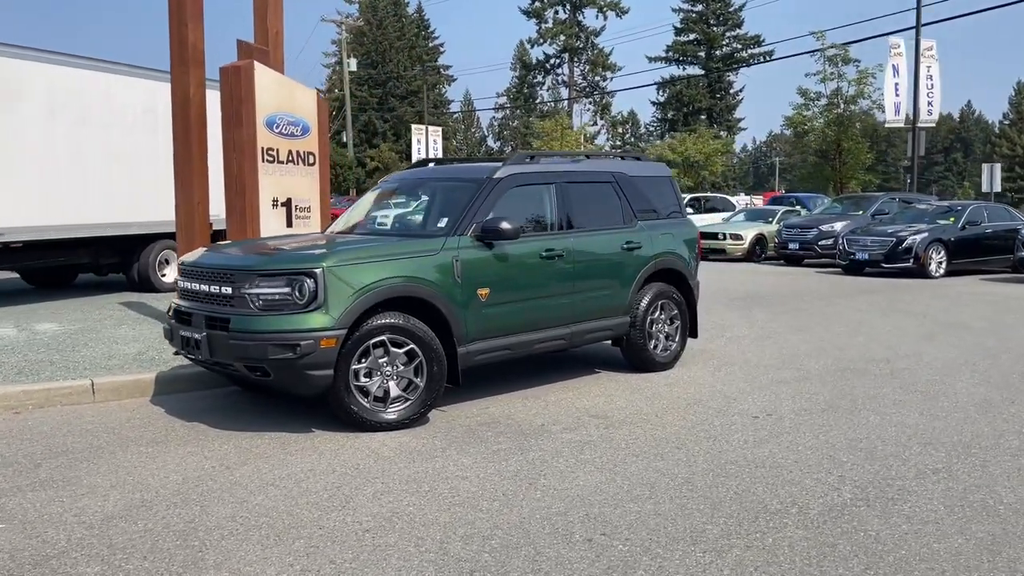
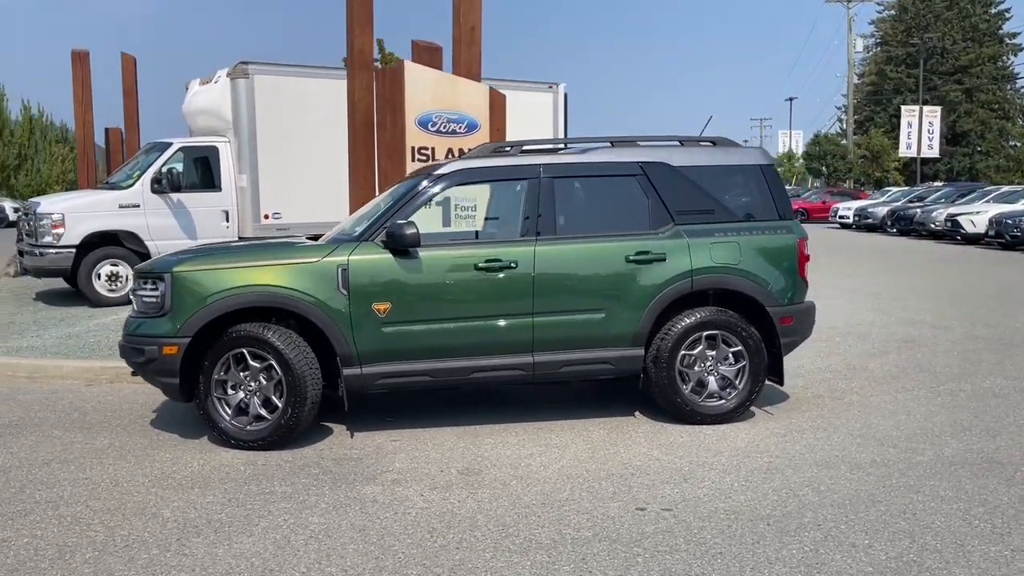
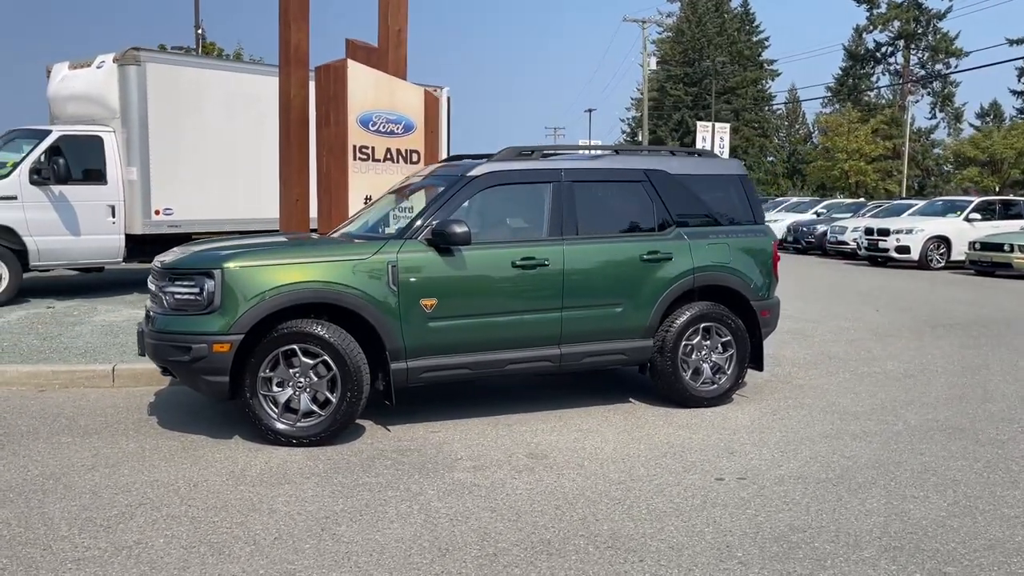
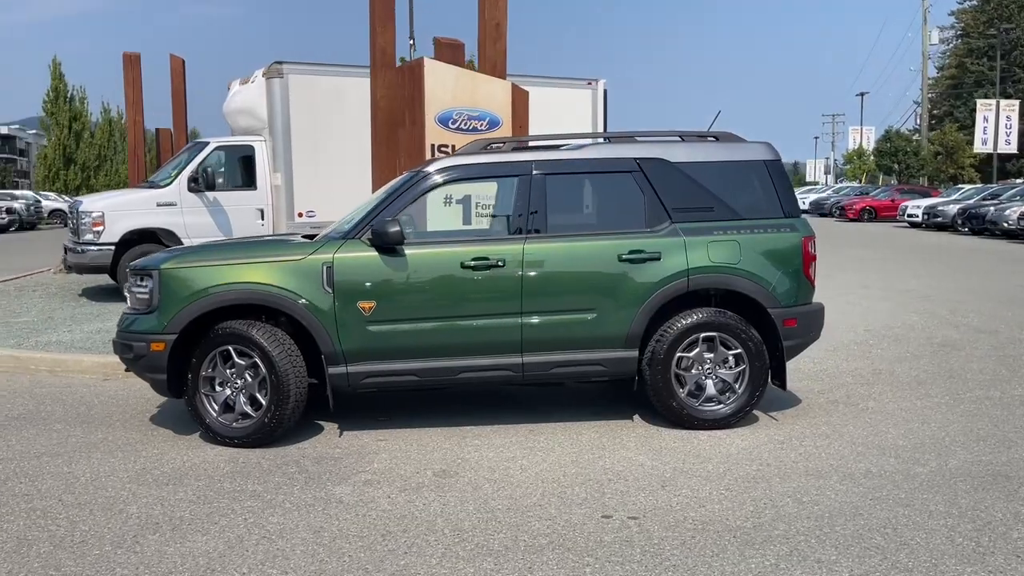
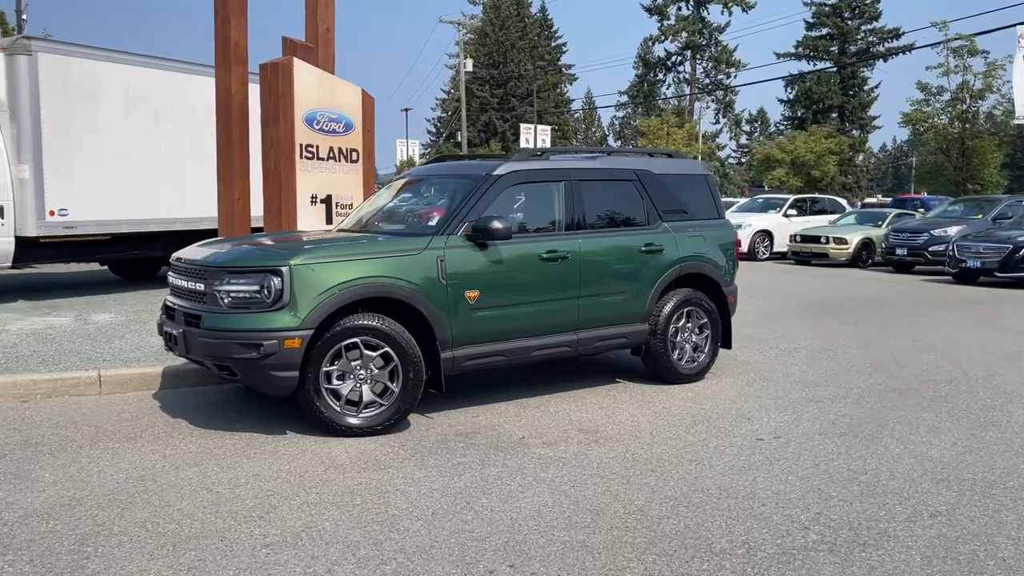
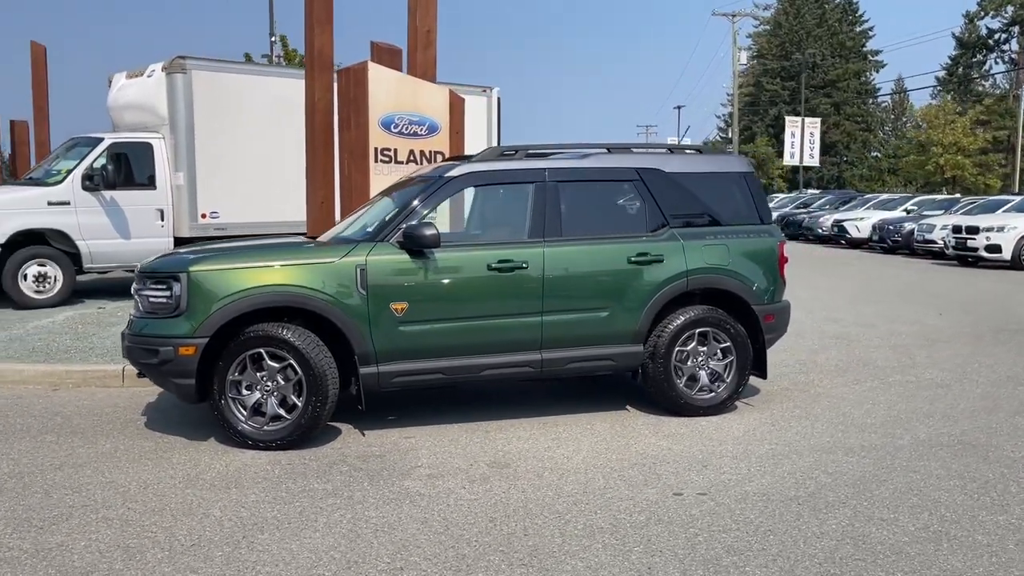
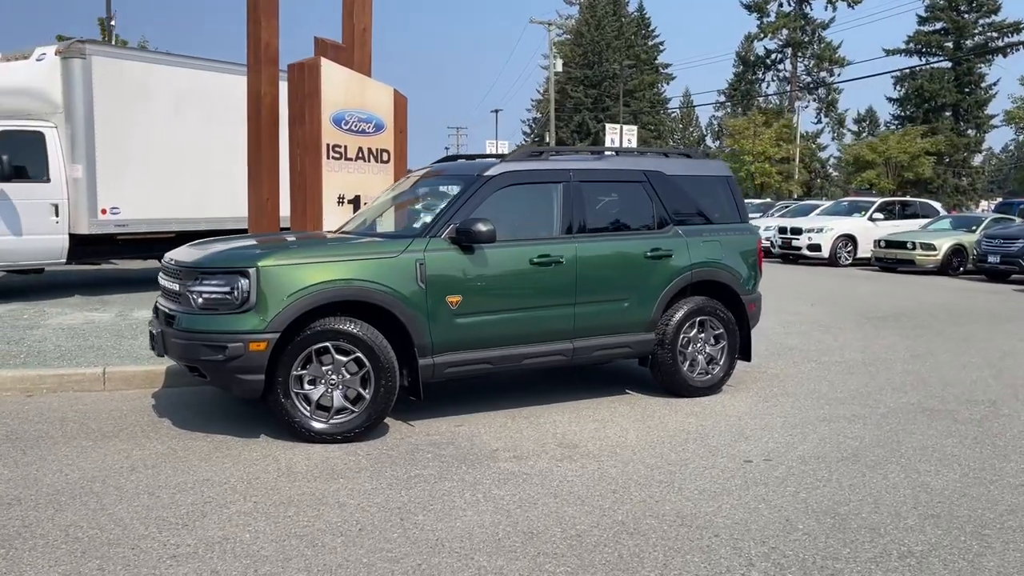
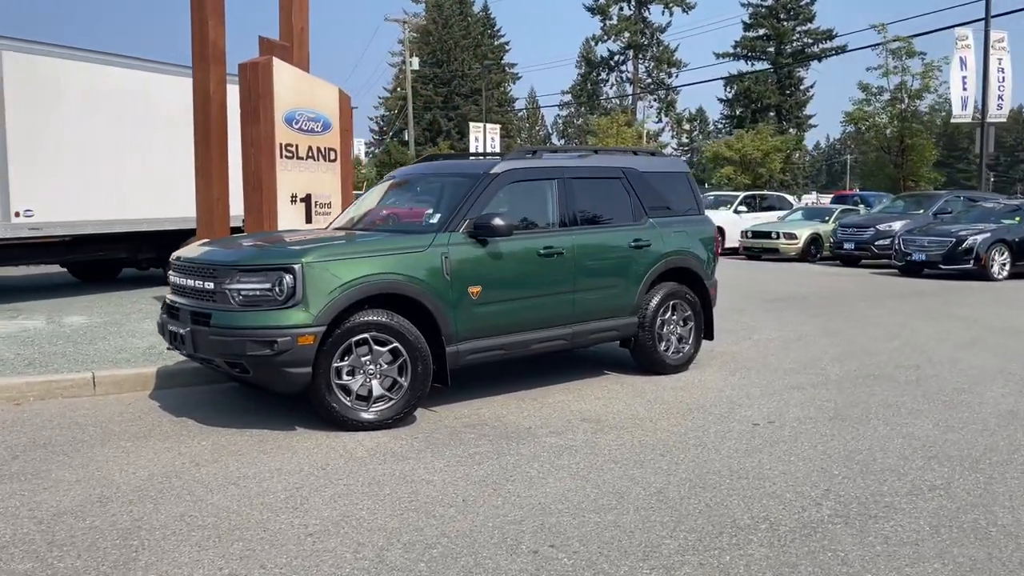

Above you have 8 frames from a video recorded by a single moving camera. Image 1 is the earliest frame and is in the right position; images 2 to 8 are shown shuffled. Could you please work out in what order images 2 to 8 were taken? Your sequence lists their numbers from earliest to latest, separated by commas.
8, 5, 7, 3, 6, 2, 4
